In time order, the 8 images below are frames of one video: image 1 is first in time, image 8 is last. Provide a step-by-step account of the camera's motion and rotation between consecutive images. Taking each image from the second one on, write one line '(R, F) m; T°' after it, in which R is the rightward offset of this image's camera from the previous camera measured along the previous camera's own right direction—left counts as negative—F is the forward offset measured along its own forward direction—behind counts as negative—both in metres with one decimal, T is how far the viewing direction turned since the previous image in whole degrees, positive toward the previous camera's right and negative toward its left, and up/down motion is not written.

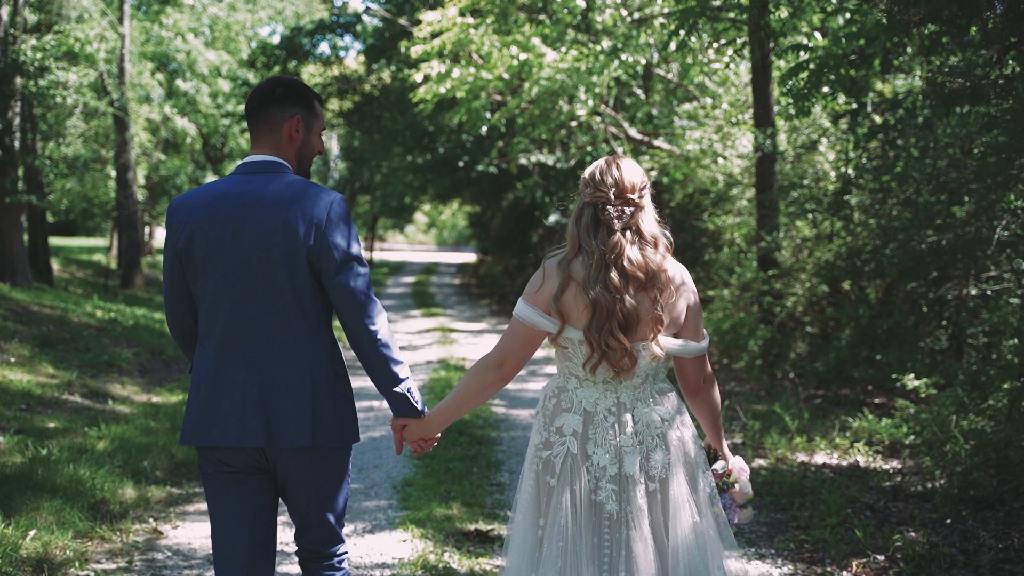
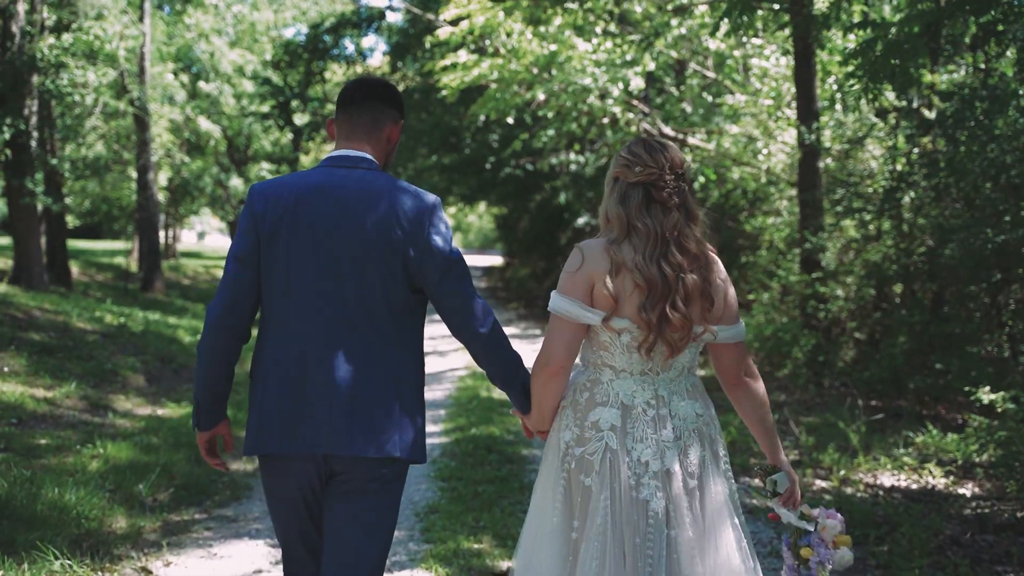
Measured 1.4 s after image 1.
(0.0, +0.5) m; -1°
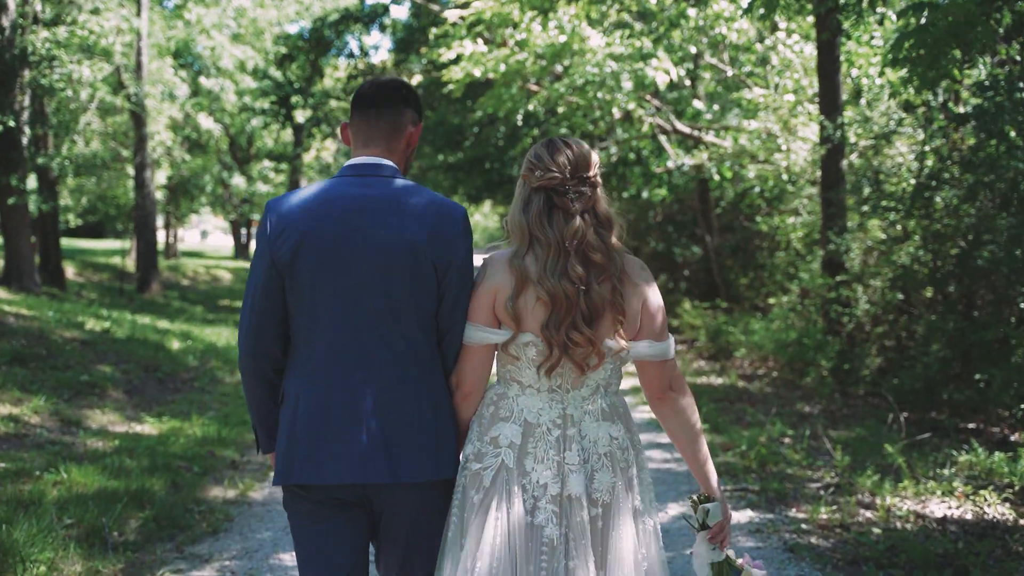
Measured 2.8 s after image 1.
(0.0, +0.5) m; 0°
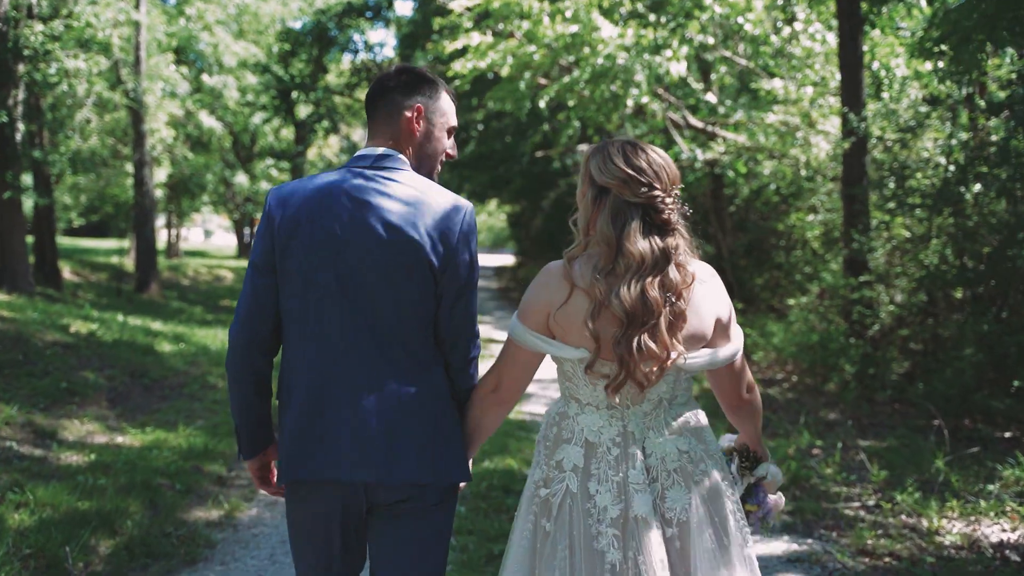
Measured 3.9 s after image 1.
(0.0, +0.4) m; 0°
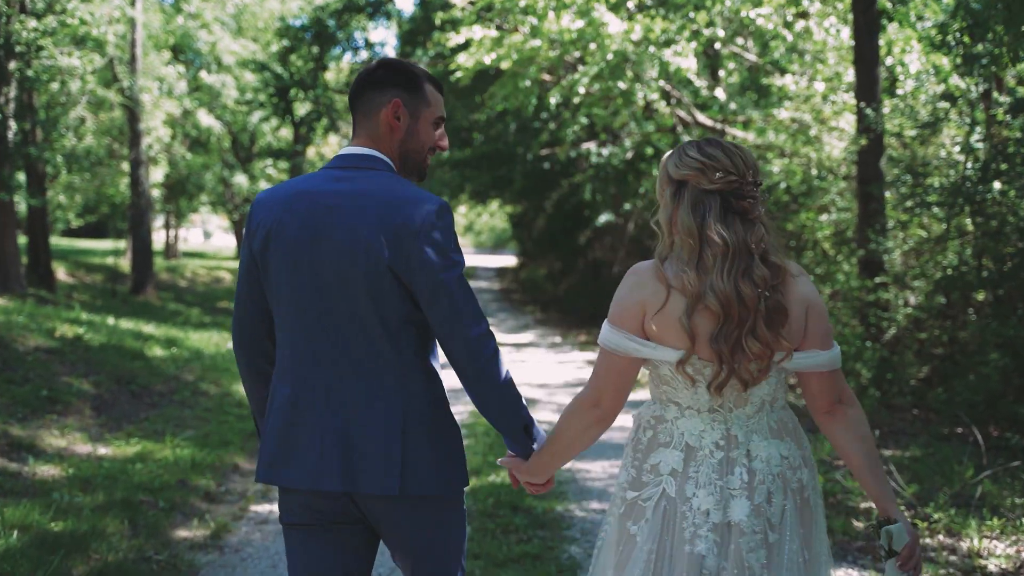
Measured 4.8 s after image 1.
(0.0, +0.3) m; 0°
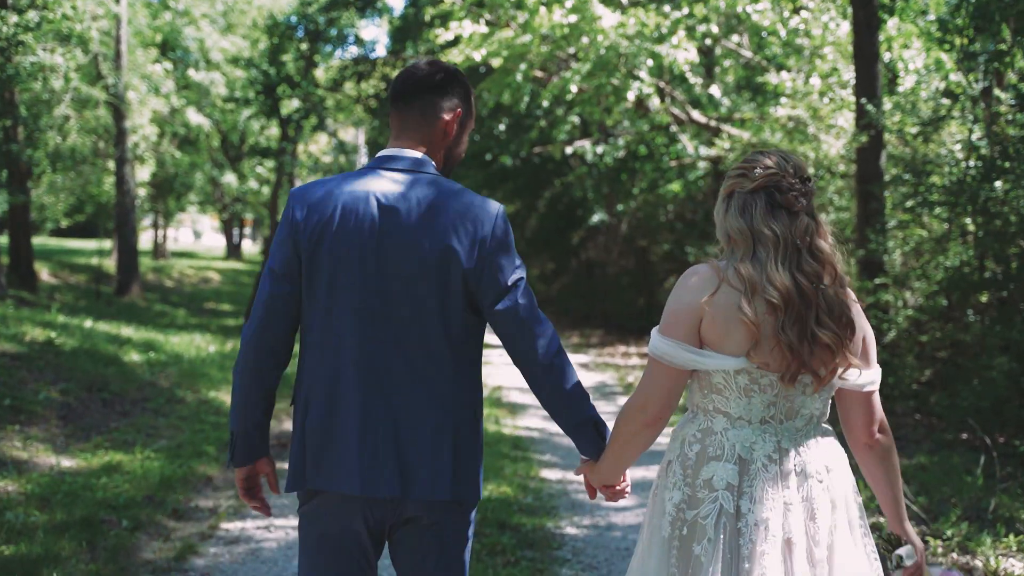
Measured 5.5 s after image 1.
(0.0, +0.3) m; 0°
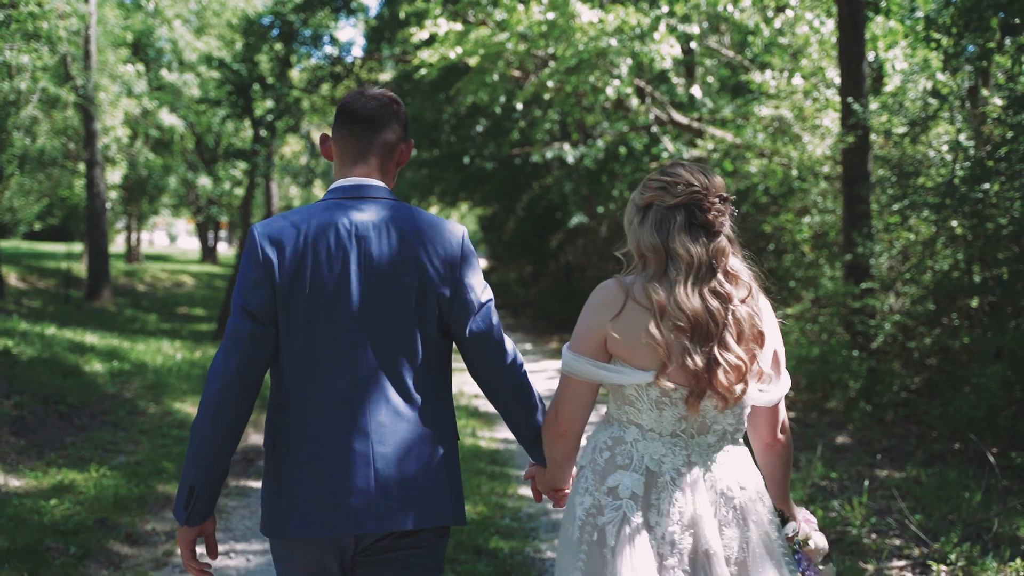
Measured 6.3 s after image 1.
(0.0, +0.3) m; +1°
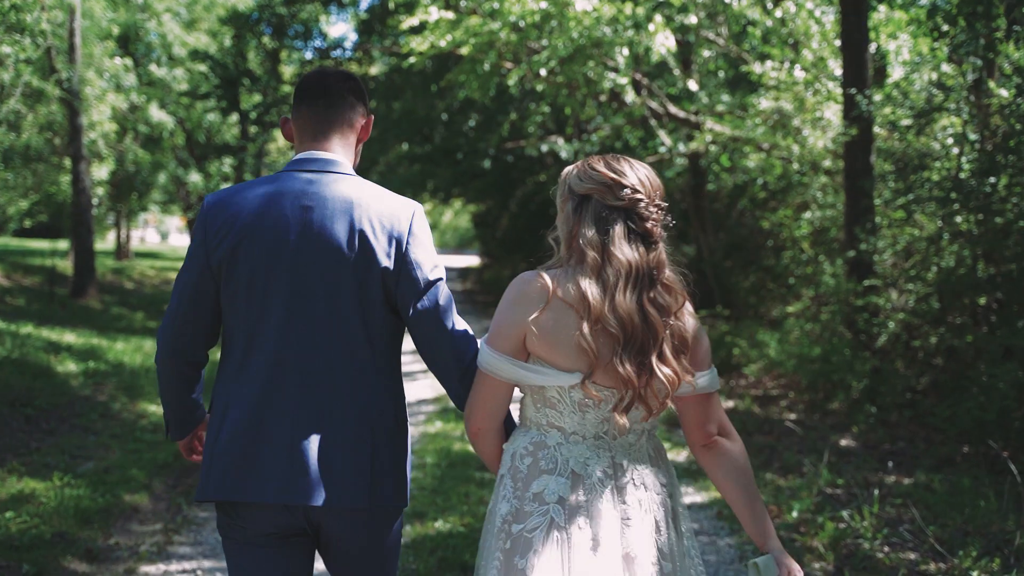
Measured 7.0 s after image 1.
(0.0, +0.3) m; 0°
